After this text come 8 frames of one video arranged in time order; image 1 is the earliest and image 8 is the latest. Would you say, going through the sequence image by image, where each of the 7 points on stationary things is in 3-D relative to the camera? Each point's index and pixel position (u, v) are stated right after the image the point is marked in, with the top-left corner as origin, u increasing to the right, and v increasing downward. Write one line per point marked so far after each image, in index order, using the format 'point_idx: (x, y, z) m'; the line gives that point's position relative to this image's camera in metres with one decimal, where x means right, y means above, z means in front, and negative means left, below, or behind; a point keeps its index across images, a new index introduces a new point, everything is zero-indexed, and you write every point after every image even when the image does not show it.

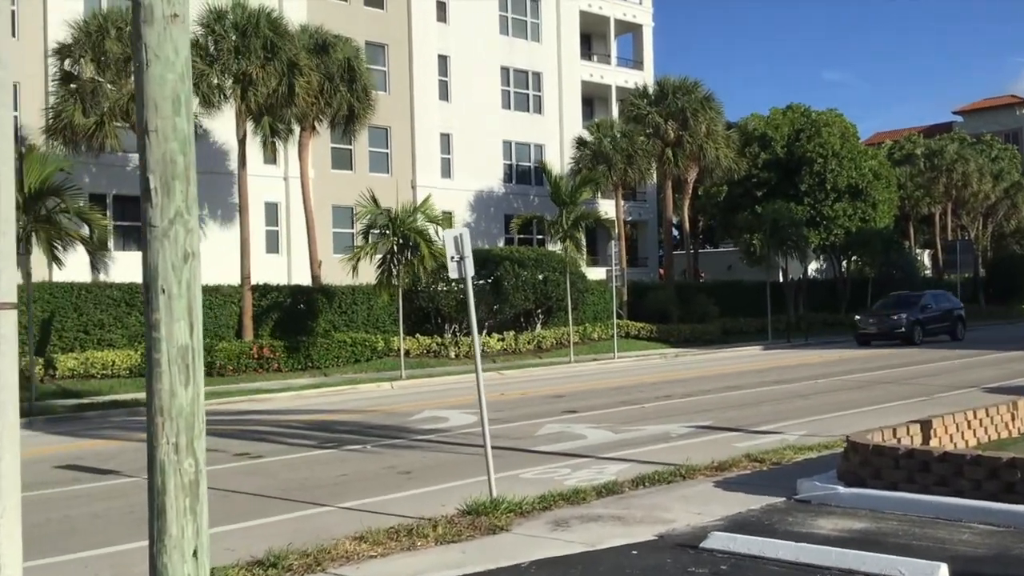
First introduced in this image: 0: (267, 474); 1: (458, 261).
0: (-3.1, -2.3, +12.6) m
1: (-0.5, +0.3, +10.0) m
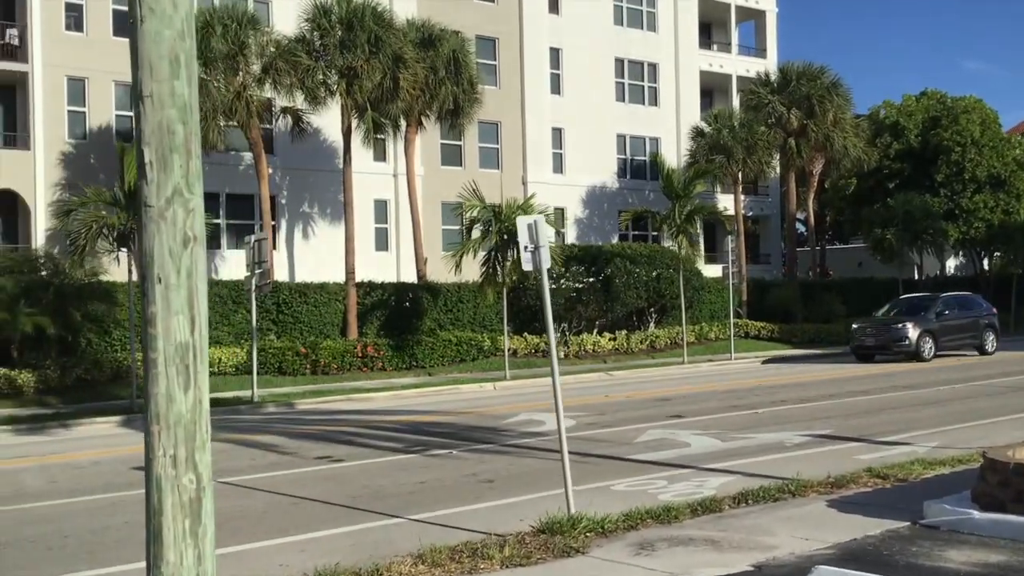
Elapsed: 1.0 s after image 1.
0: (-2.0, -2.3, +11.9) m
1: (+0.2, +0.3, +9.0) m
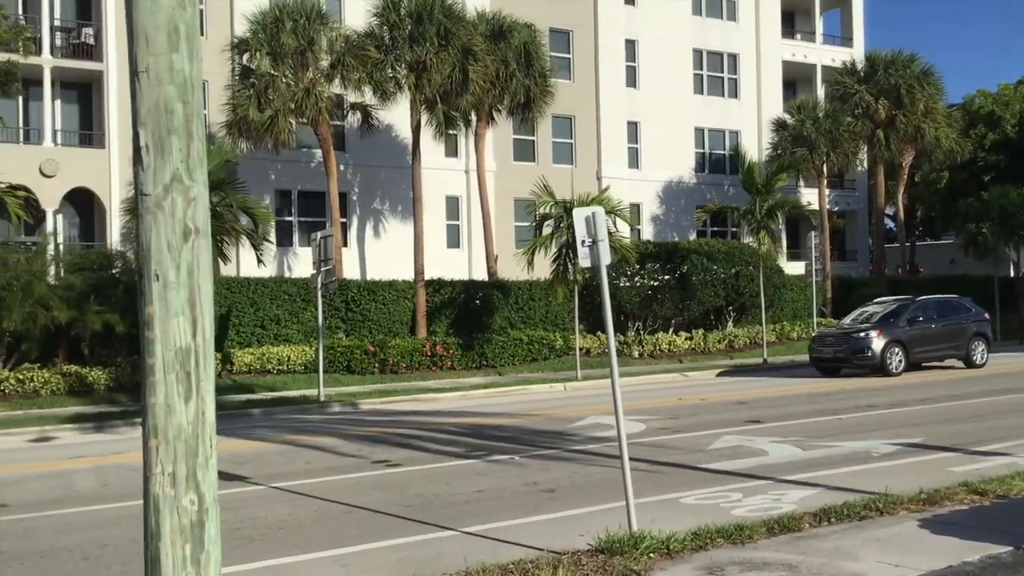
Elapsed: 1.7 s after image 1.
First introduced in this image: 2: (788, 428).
0: (-1.3, -2.2, +11.4) m
1: (+0.6, +0.3, +8.3) m
2: (+4.3, -2.2, +15.6) m
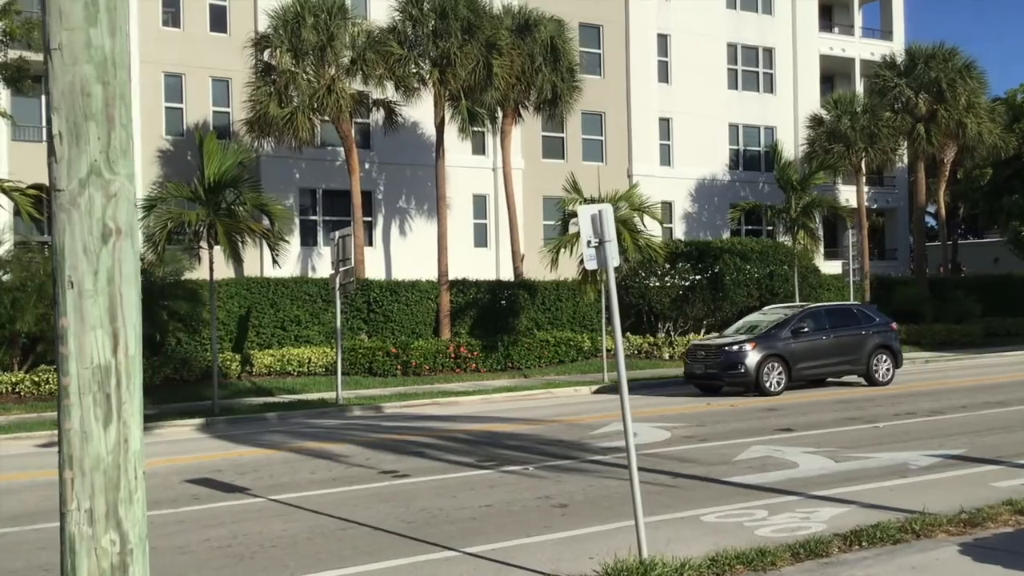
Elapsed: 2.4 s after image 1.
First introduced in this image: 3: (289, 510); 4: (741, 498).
0: (-1.2, -2.3, +10.8) m
1: (+0.6, +0.3, +7.7) m
2: (+4.5, -2.2, +14.8) m
3: (-2.3, -2.3, +10.4) m
4: (+2.5, -2.3, +10.9) m
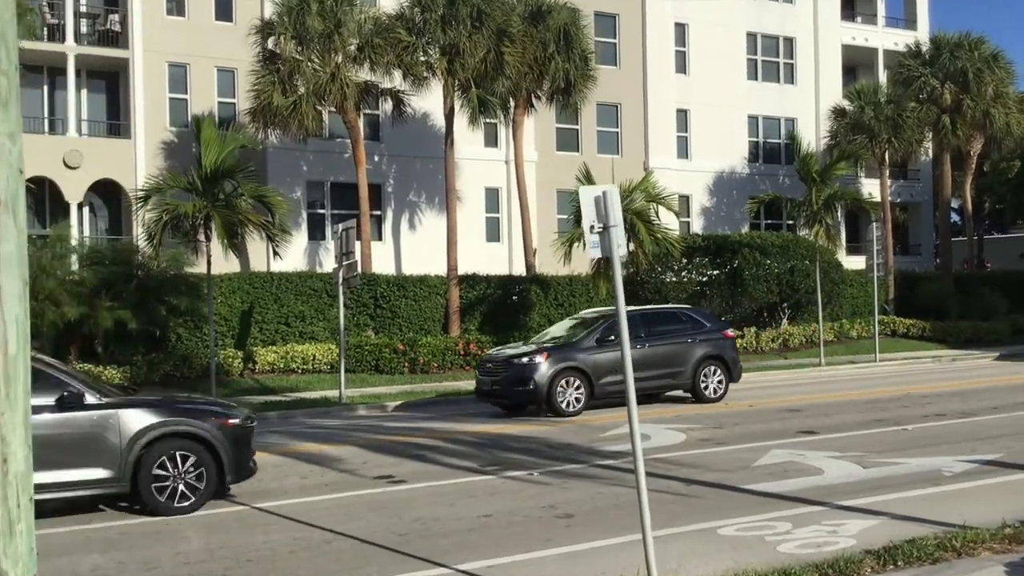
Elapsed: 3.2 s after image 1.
0: (-1.2, -2.2, +10.0) m
1: (+0.6, +0.4, +6.9) m
2: (+4.6, -2.1, +13.9) m
3: (-2.3, -2.2, +9.7) m
4: (+2.5, -2.2, +10.1) m
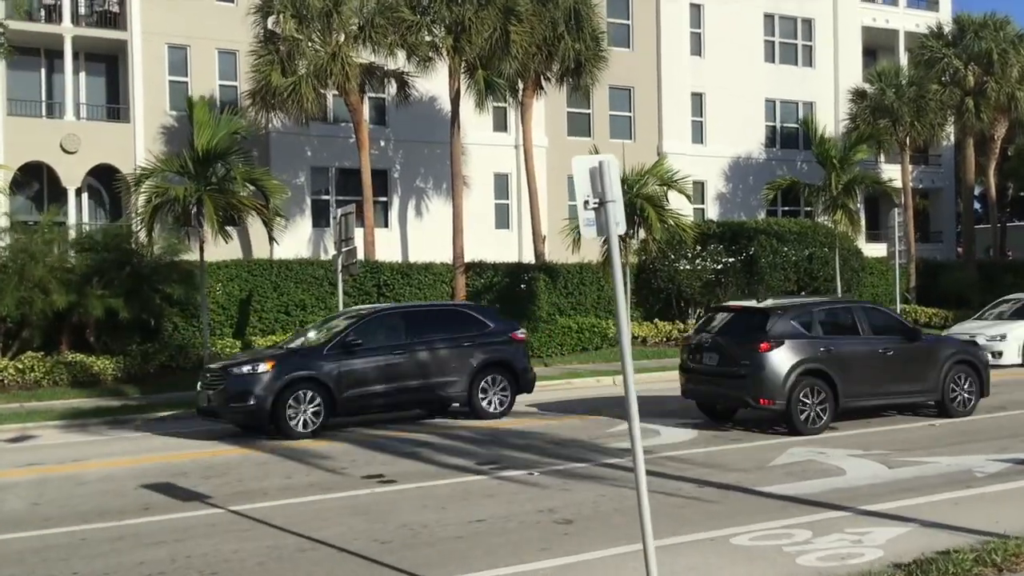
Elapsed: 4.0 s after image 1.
0: (-1.2, -2.1, +9.2) m
1: (+0.5, +0.5, +6.0) m
2: (+4.6, -1.9, +13.0) m
3: (-2.3, -2.1, +8.9) m
4: (+2.4, -2.1, +9.2) m
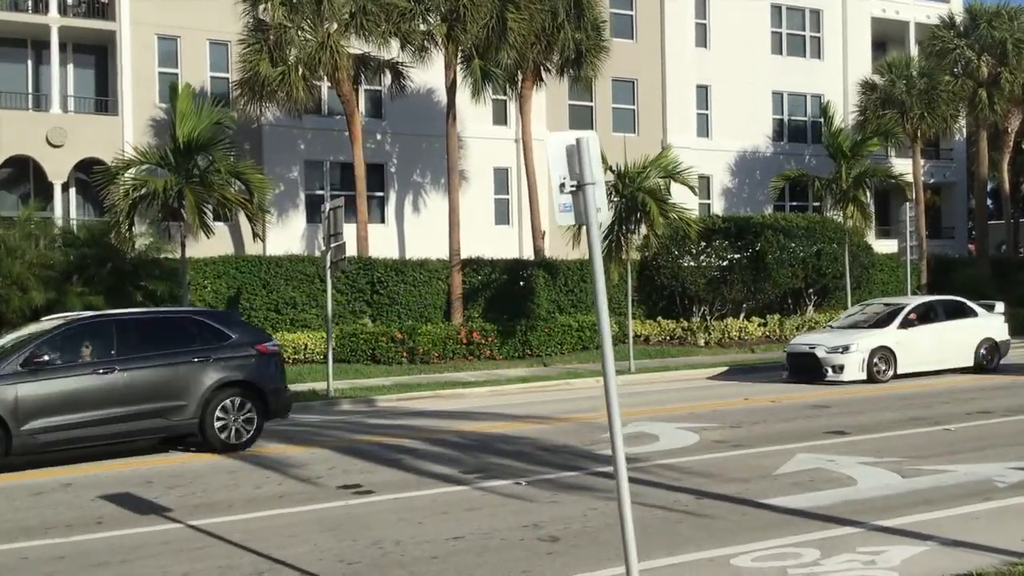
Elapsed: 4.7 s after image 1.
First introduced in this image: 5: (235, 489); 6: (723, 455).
0: (-1.4, -2.0, +8.5) m
1: (+0.3, +0.5, +5.3) m
2: (+4.5, -1.9, +12.2) m
3: (-2.5, -2.1, +8.2) m
4: (+2.3, -2.0, +8.5) m
5: (-2.7, -2.0, +10.0) m
6: (+2.4, -1.9, +11.6) m
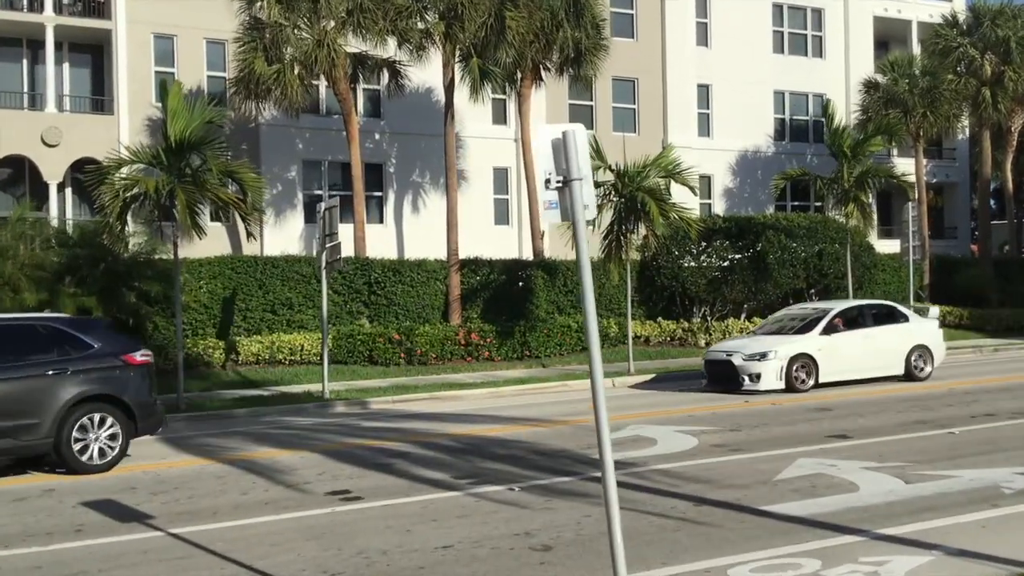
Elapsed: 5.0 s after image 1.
0: (-1.5, -2.0, +8.3) m
1: (+0.3, +0.5, +5.0) m
2: (+4.4, -1.9, +12.0) m
3: (-2.6, -2.1, +8.0) m
4: (+2.2, -2.0, +8.2) m
5: (-2.8, -2.0, +9.8) m
6: (+2.3, -1.9, +11.3) m
